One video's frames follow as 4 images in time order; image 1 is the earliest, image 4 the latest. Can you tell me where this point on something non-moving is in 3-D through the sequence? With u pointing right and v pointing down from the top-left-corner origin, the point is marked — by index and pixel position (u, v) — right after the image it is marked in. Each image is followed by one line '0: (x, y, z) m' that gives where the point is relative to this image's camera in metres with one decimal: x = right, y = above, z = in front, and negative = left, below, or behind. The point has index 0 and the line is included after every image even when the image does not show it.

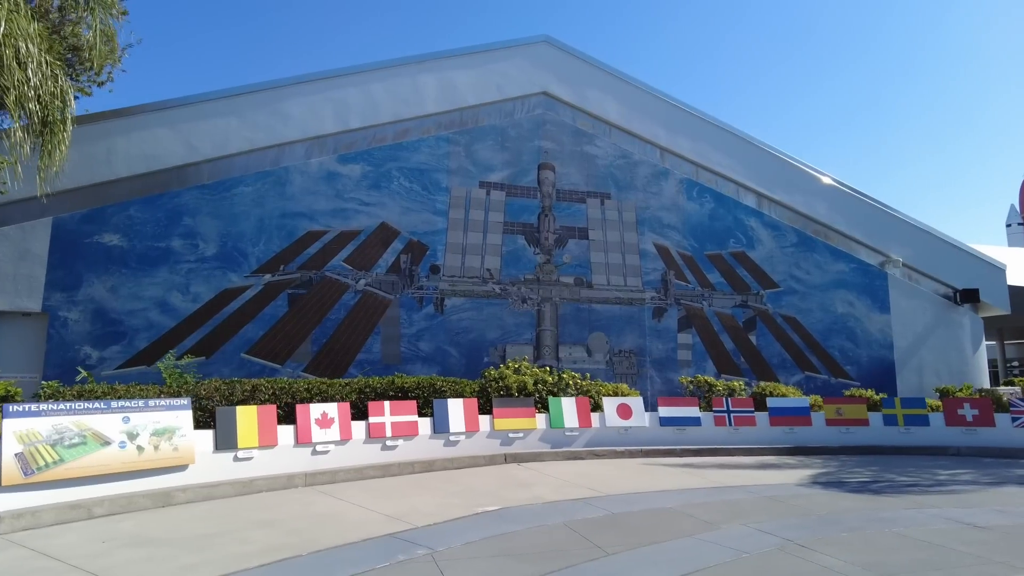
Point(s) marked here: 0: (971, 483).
0: (+7.7, -3.3, +10.8) m
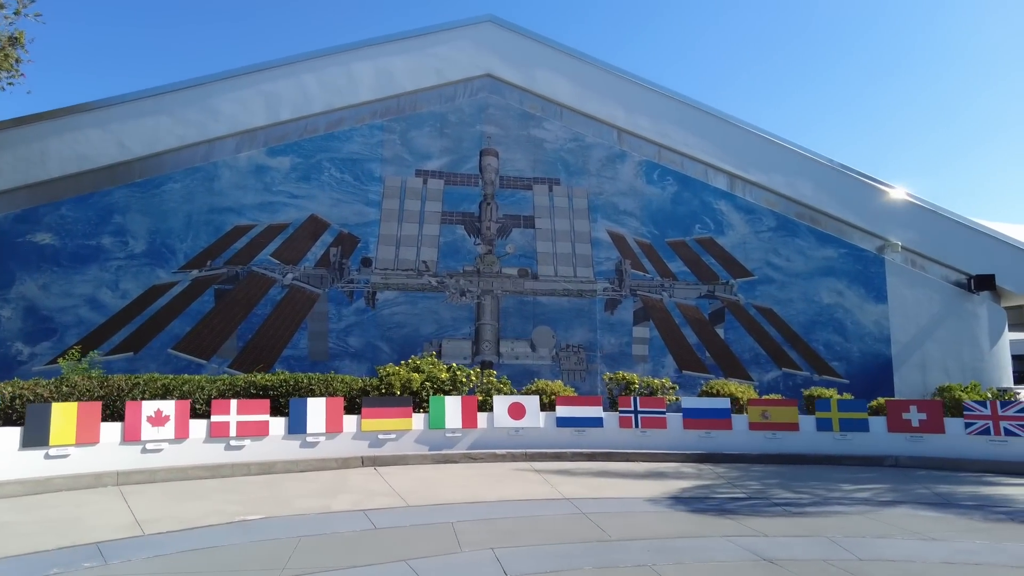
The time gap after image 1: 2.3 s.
0: (+5.0, -3.1, +9.2) m
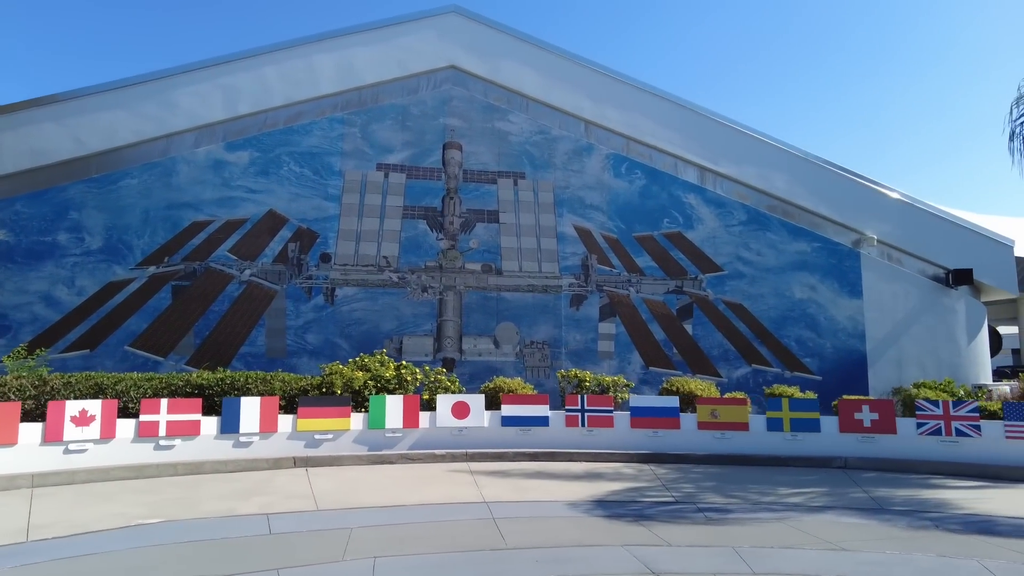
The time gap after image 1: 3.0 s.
0: (+3.9, -3.0, +8.9) m
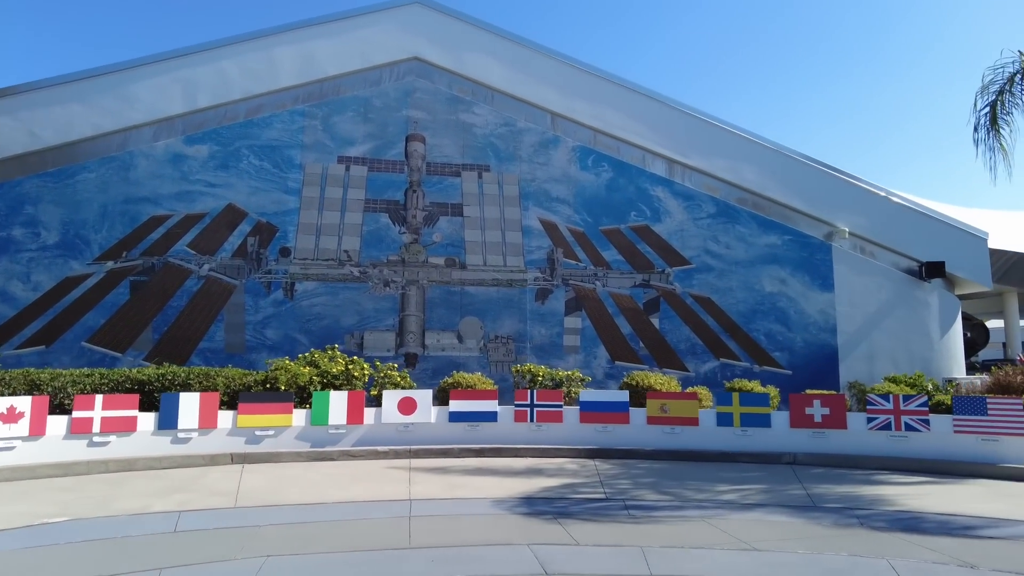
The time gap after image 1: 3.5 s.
0: (+2.9, -2.9, +8.7) m
